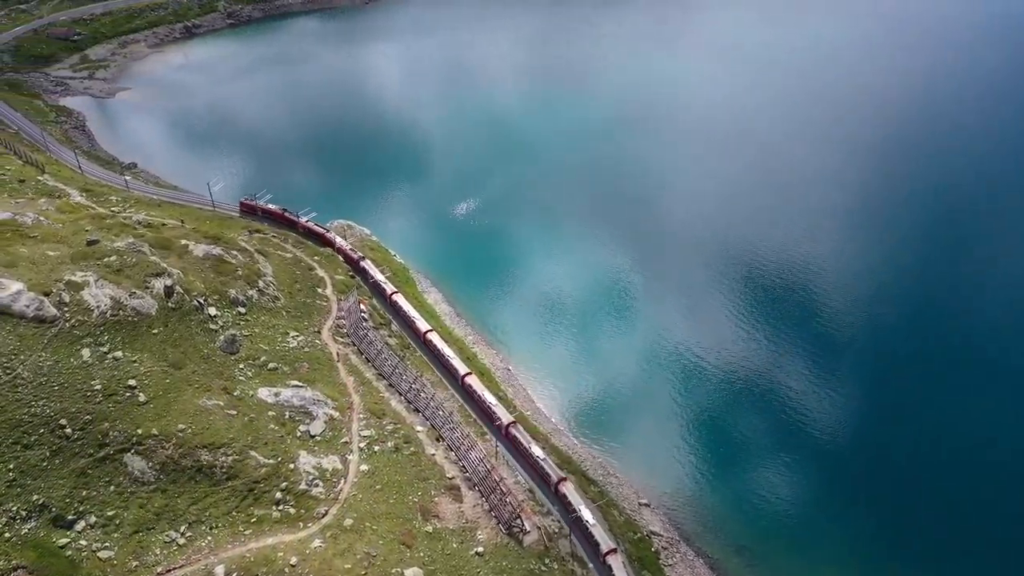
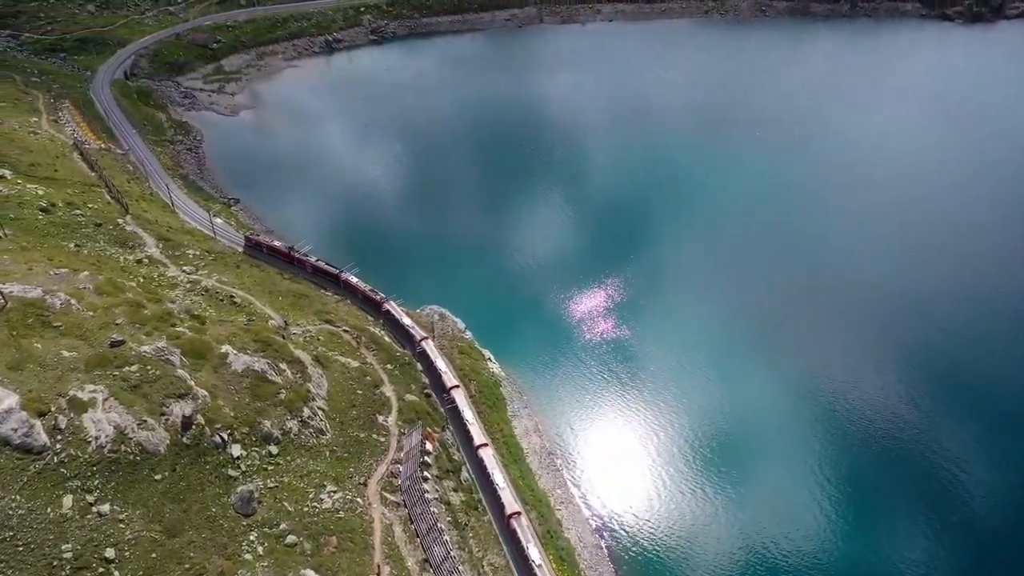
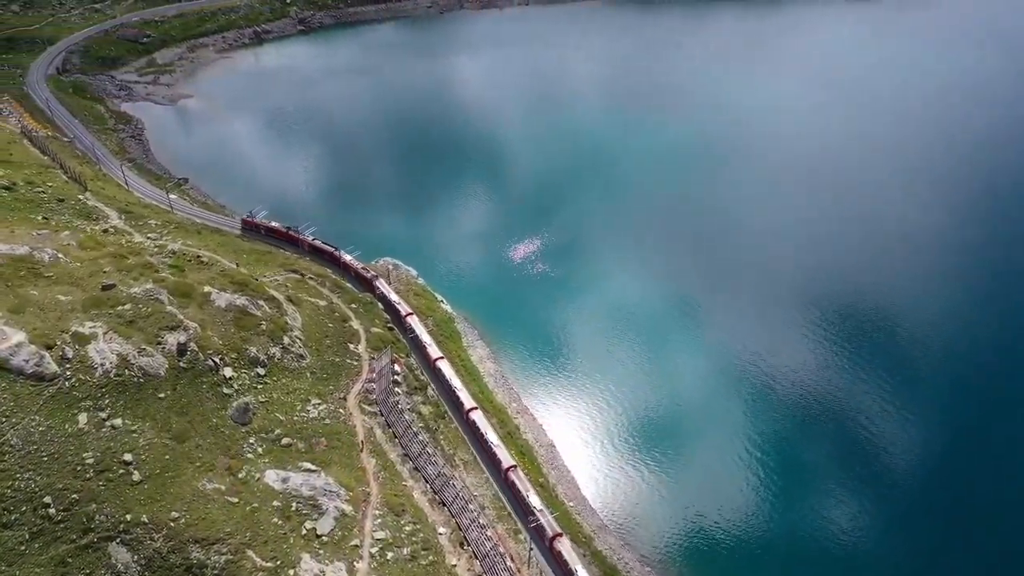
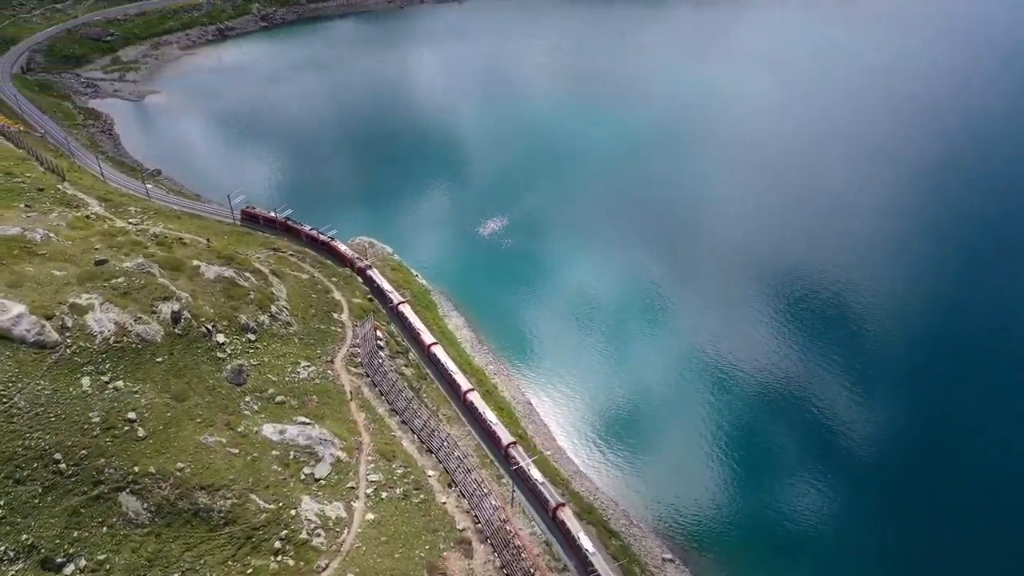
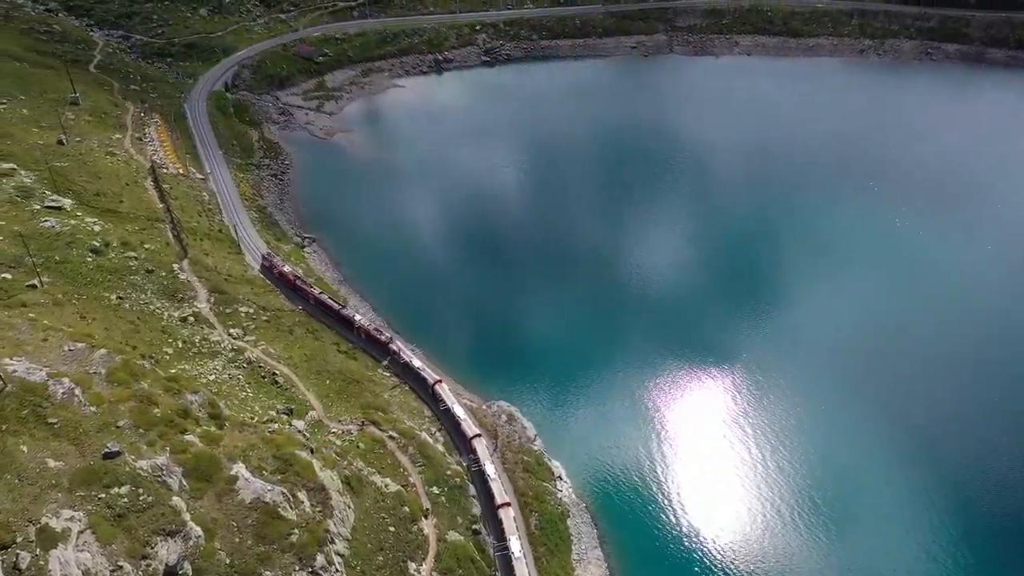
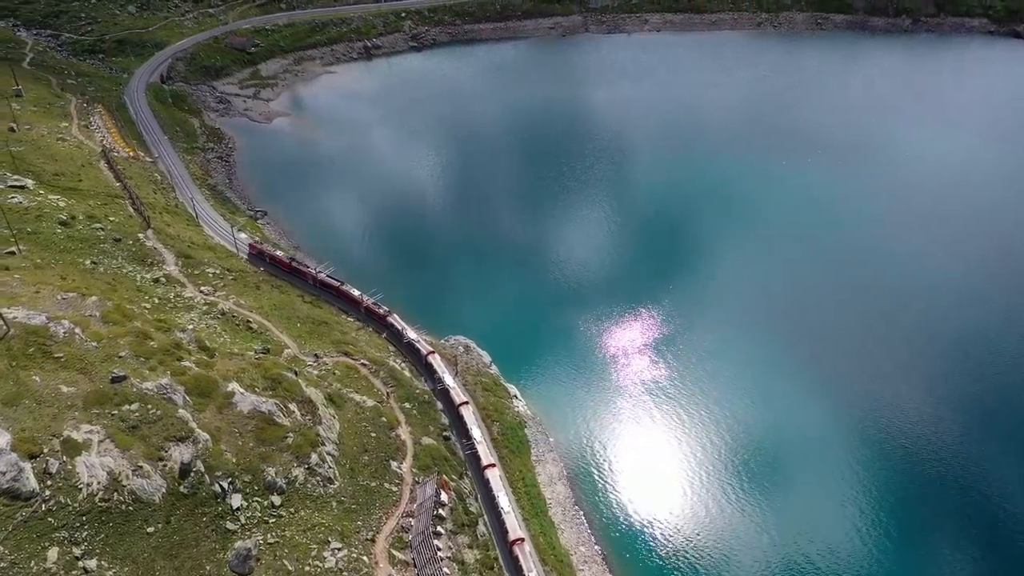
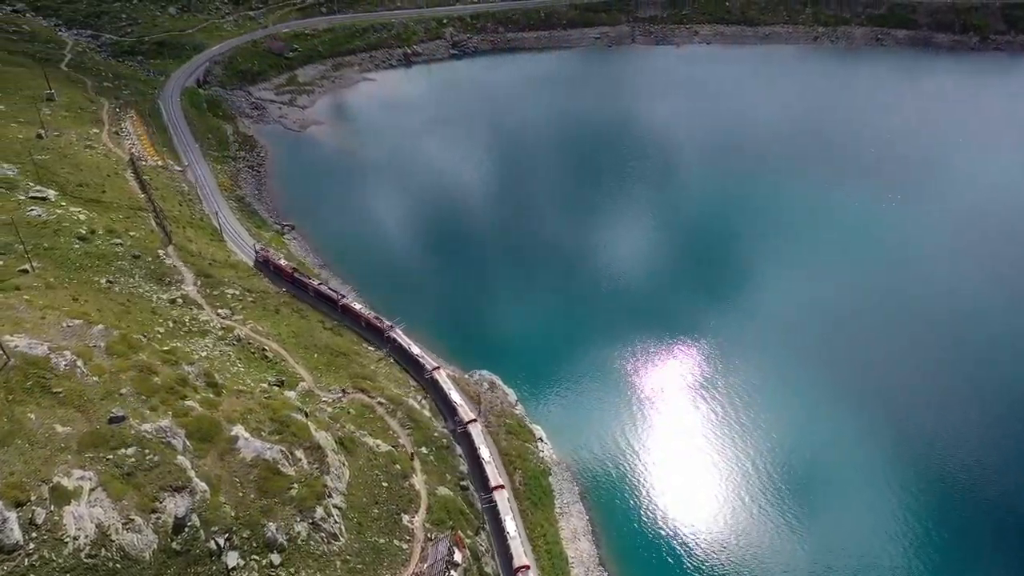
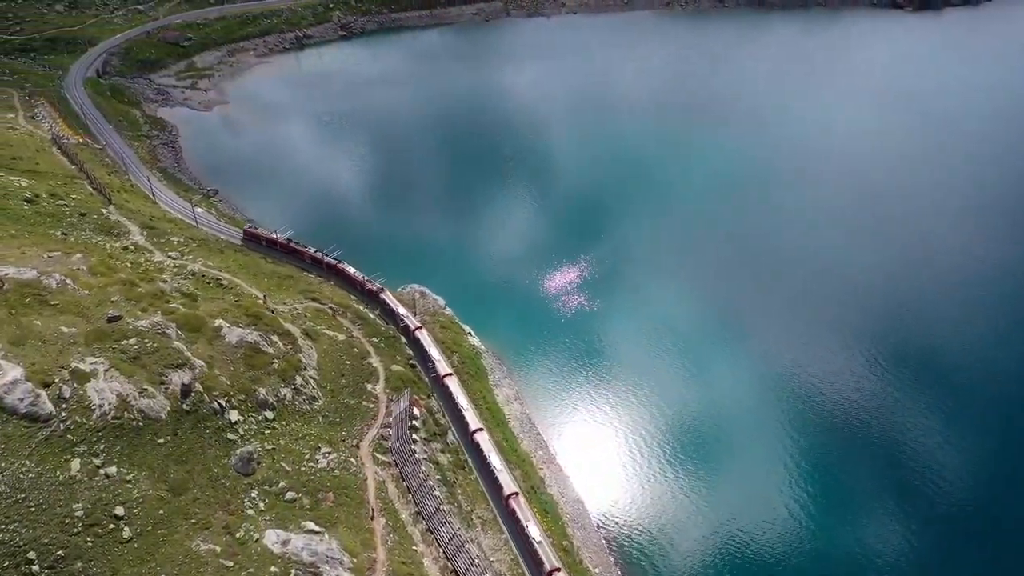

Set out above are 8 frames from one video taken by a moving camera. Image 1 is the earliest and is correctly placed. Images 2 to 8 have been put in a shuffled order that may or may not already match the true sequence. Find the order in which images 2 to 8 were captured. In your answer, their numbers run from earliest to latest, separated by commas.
4, 3, 8, 2, 6, 7, 5
